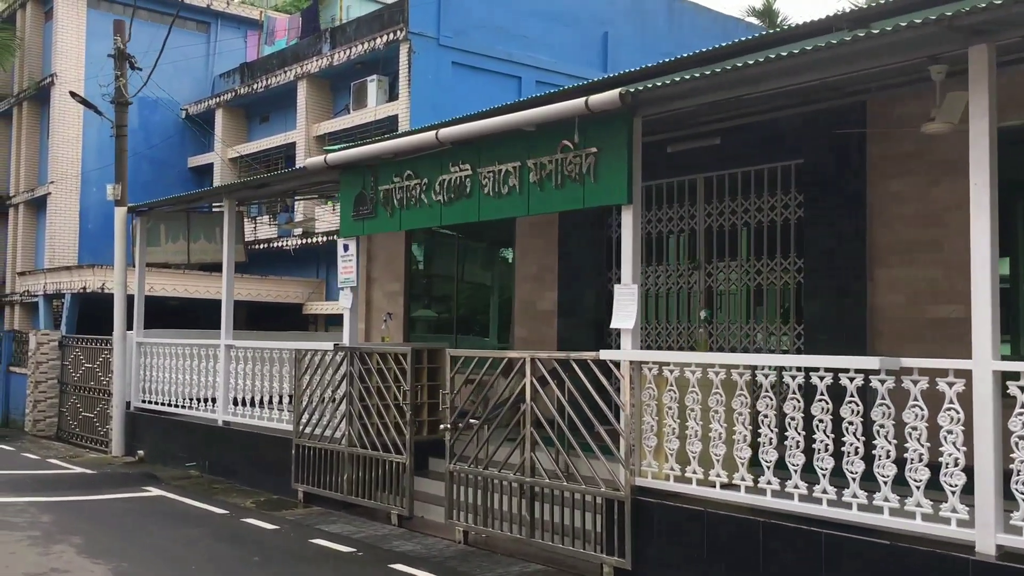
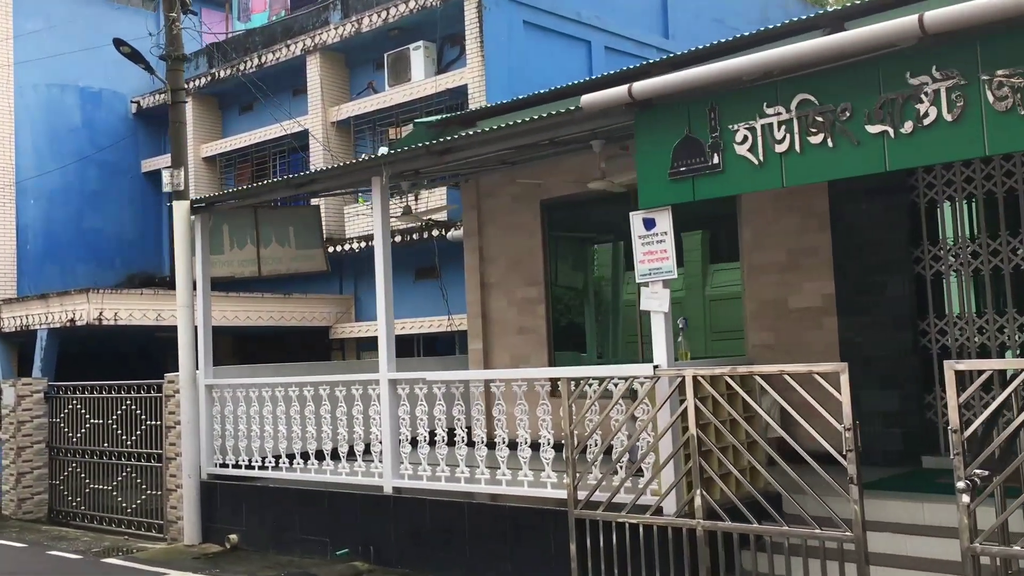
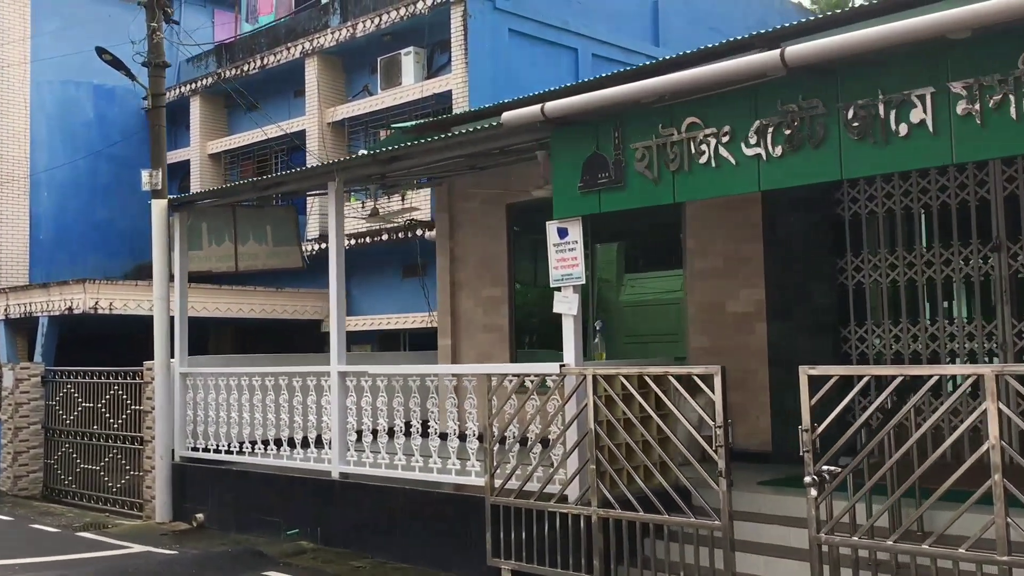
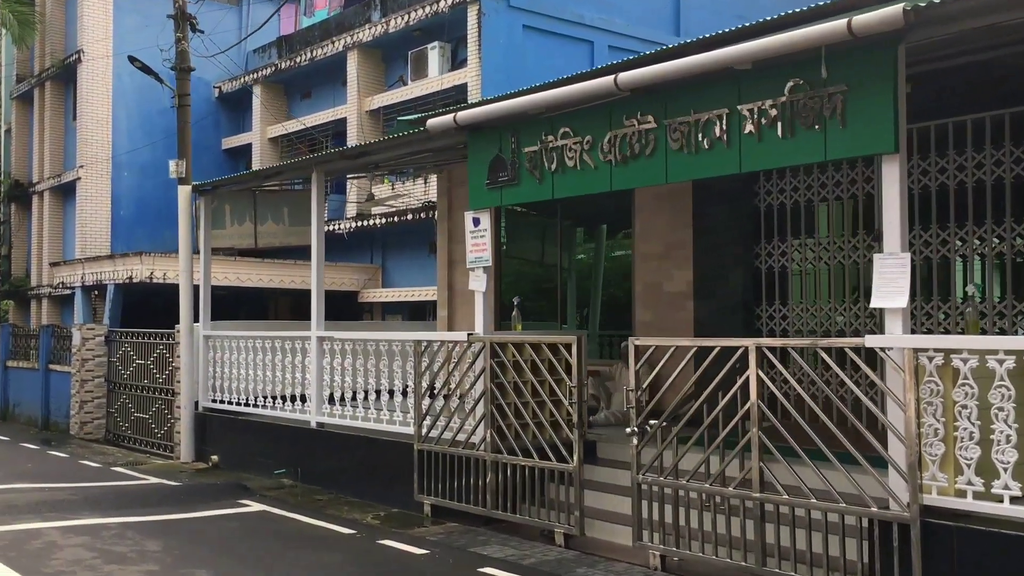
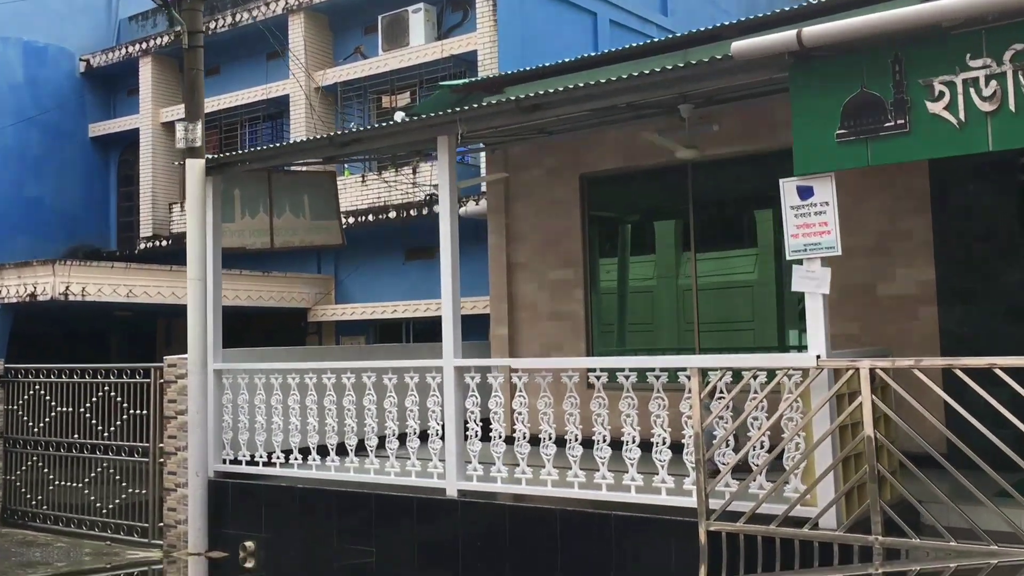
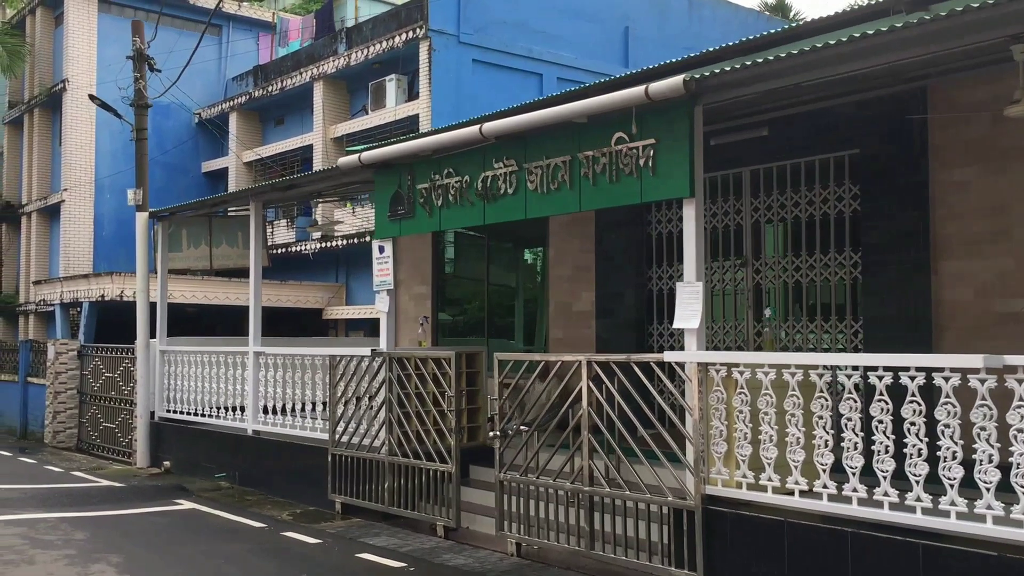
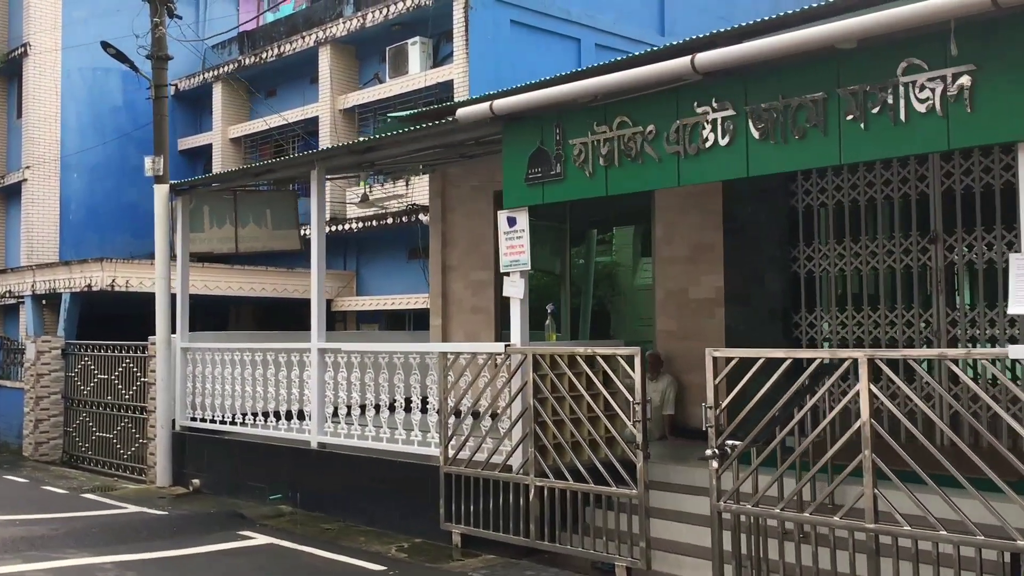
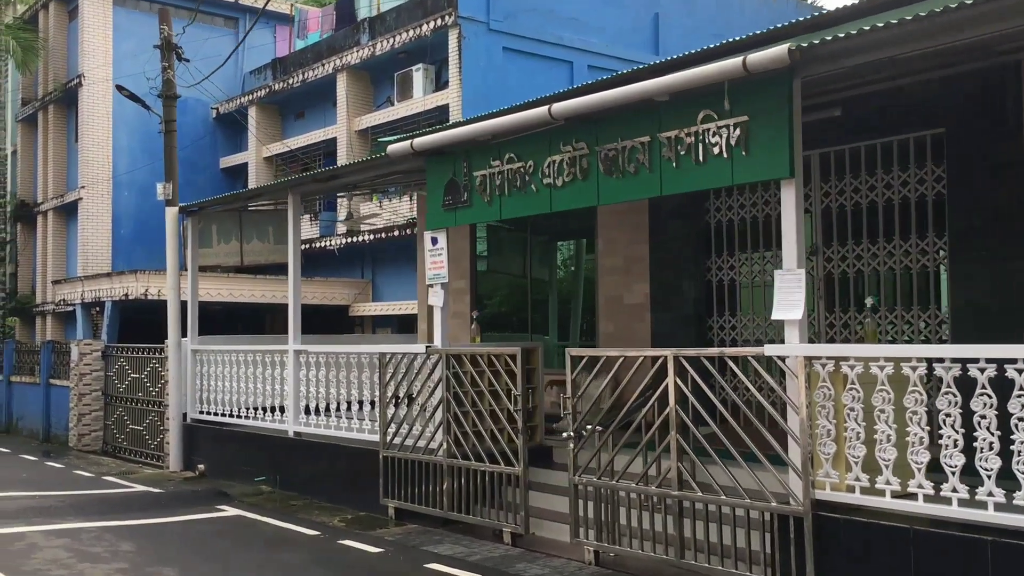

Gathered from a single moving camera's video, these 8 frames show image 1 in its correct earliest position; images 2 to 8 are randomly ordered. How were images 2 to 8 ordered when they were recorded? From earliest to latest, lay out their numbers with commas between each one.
6, 8, 4, 7, 3, 2, 5
